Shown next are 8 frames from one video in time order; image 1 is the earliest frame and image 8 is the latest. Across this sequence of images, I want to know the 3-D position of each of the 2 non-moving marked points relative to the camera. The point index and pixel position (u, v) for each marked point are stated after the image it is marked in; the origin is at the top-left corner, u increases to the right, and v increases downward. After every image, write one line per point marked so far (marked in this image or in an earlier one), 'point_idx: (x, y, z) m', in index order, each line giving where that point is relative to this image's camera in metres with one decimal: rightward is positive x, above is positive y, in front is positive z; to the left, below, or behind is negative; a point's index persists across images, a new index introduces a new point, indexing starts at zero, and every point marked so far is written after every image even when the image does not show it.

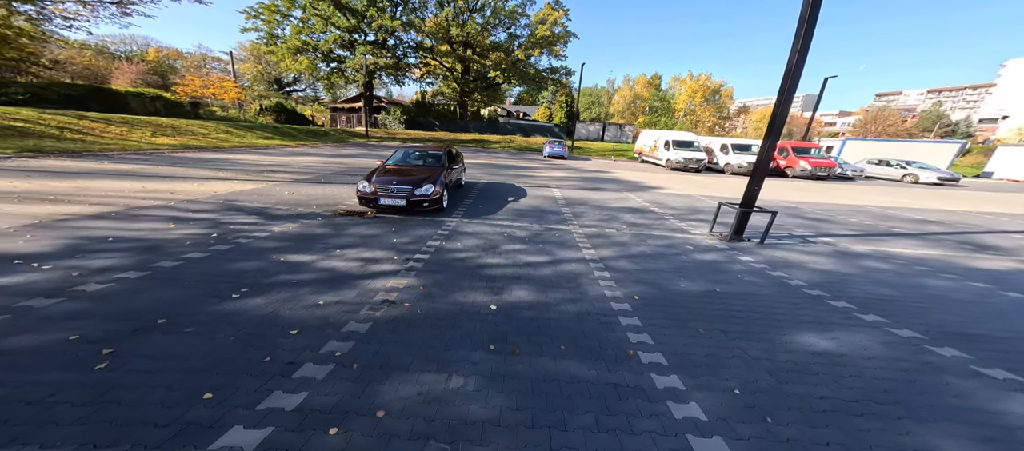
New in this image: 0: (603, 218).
0: (+2.2, +0.1, +7.8) m
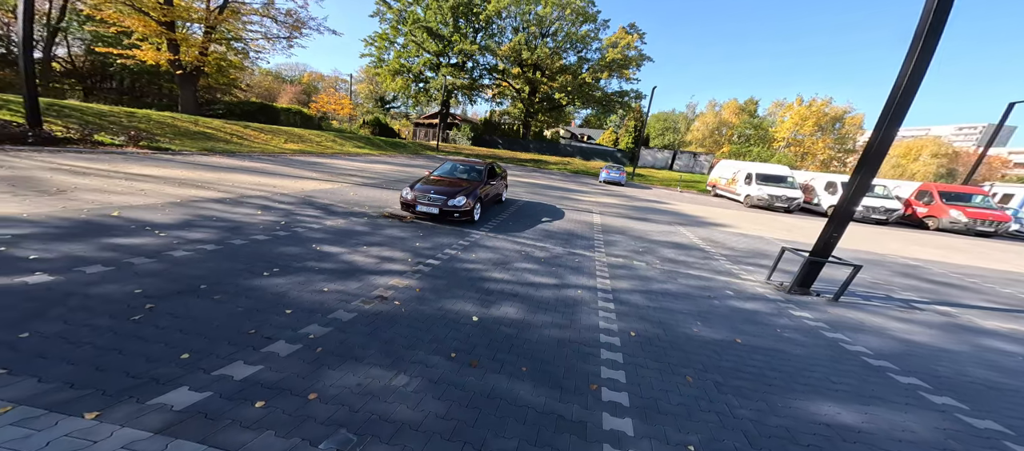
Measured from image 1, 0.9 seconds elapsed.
0: (+2.6, -0.5, +7.4) m
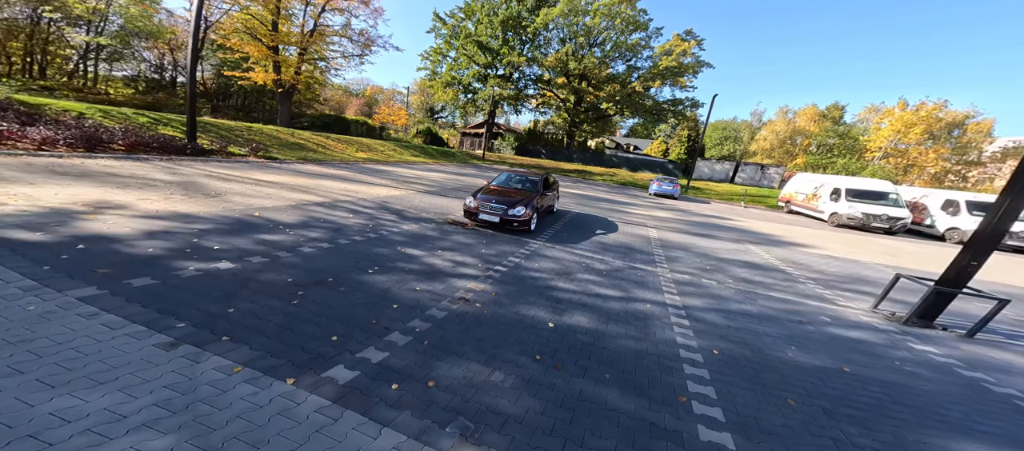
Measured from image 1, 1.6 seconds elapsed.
0: (+3.9, -0.8, +7.2) m
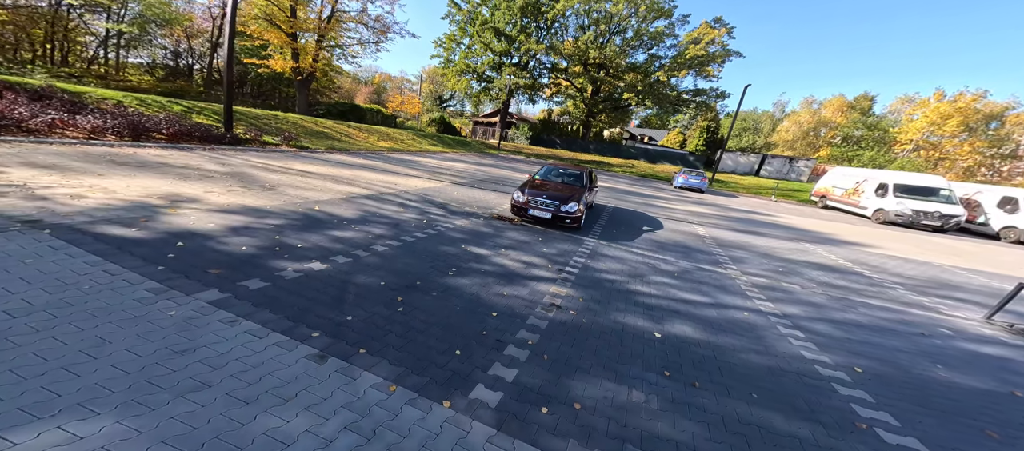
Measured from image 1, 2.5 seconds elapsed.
0: (+5.0, -0.8, +6.9) m
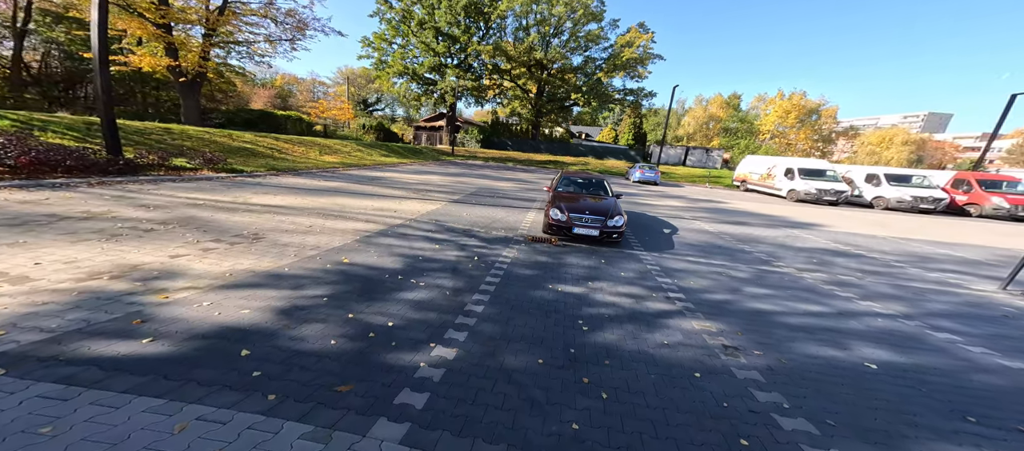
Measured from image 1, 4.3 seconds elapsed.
0: (+6.1, -0.8, +7.5) m
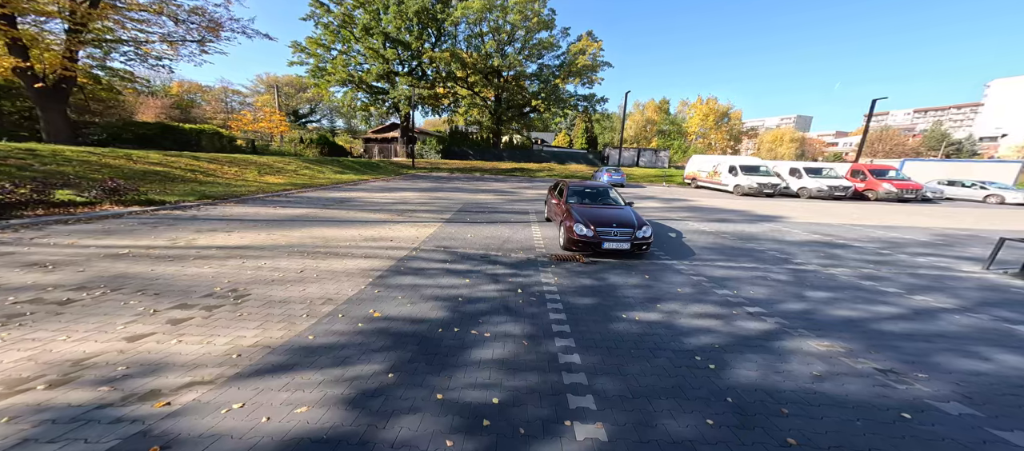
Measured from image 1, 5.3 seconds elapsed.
0: (+6.6, -0.7, +7.8) m
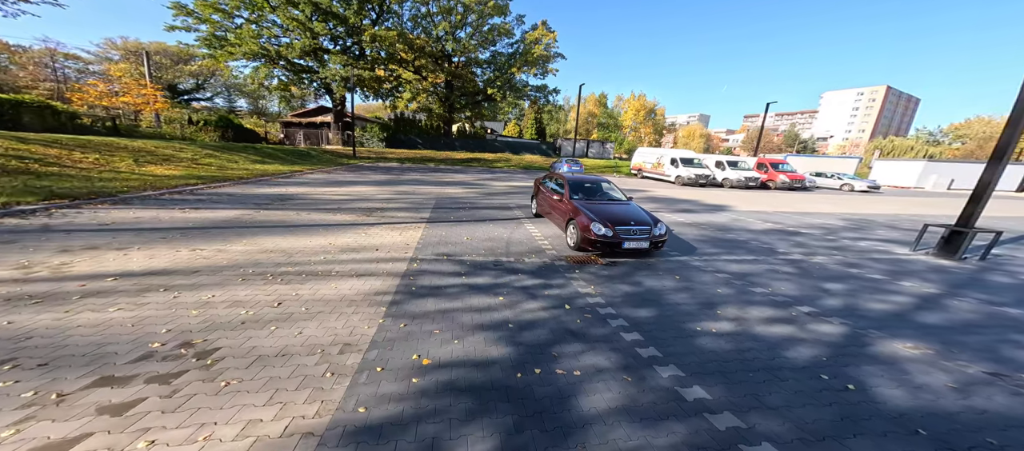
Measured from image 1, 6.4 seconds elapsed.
0: (+6.6, -0.5, +8.4) m
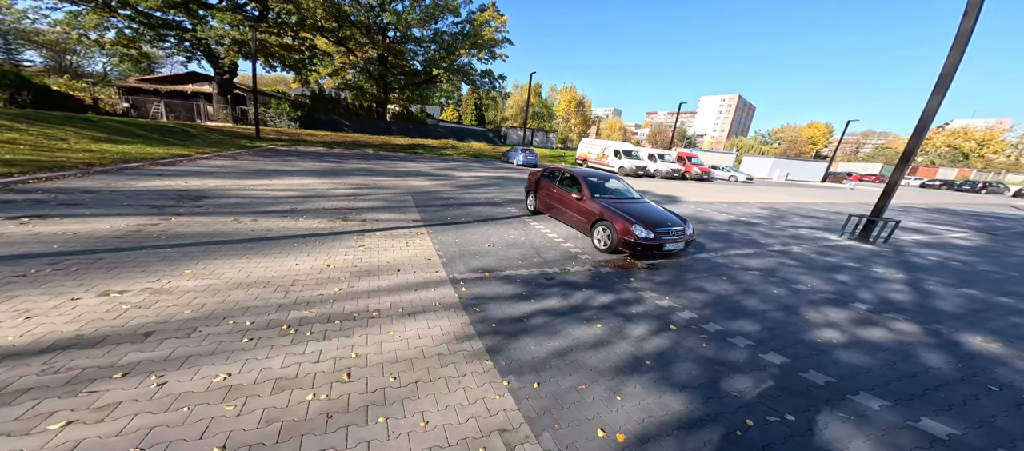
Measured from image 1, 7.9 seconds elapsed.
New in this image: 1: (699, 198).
0: (+6.5, -0.3, +9.2) m
1: (+7.0, +1.0, +14.6) m
